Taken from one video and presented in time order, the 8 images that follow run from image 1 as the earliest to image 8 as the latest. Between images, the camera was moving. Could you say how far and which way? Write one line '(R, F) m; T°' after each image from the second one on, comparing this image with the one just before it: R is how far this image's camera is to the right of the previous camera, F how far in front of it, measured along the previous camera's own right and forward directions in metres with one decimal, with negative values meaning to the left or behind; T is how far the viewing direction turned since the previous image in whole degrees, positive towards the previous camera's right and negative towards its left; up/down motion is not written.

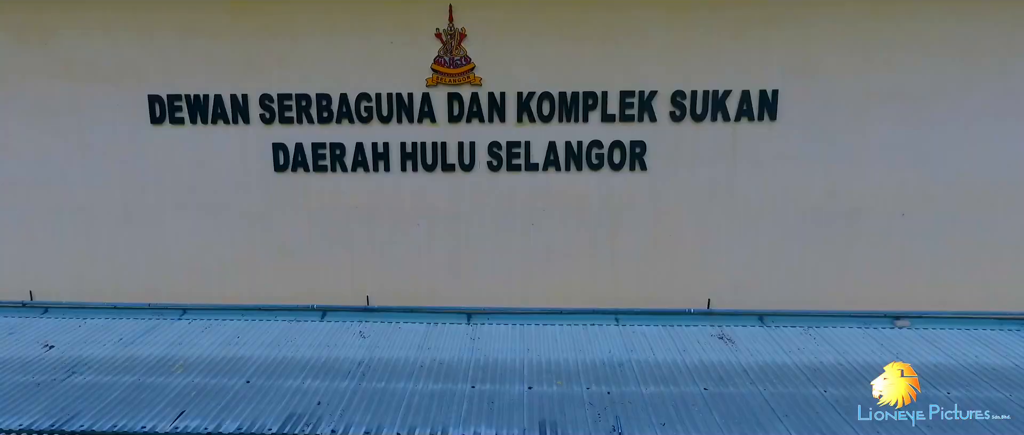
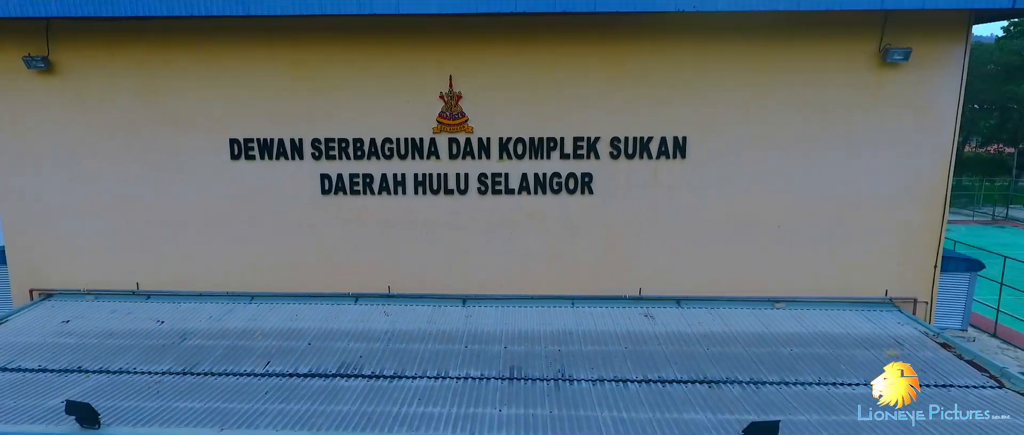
(+0.1, -1.4) m; 0°
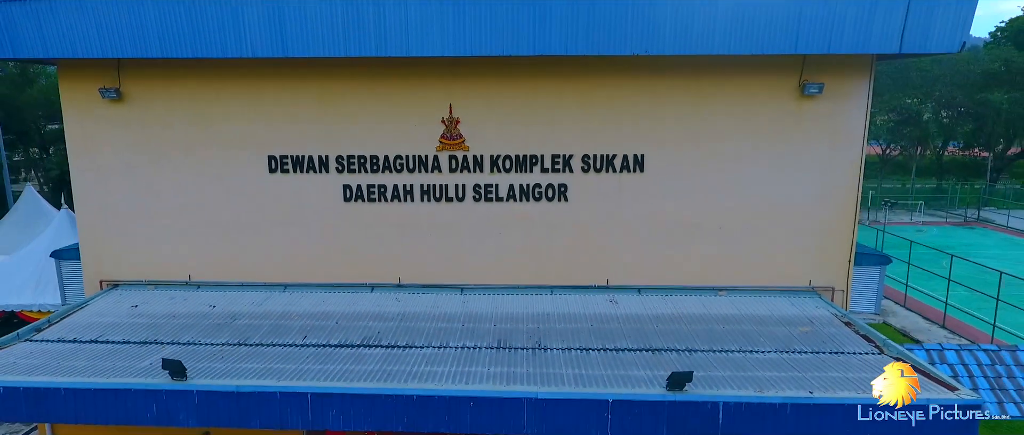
(+0.1, -1.1) m; 0°
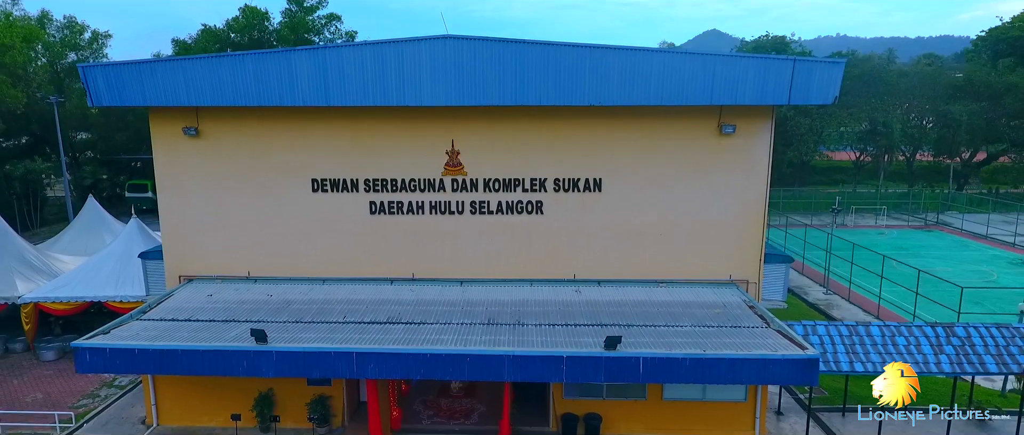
(+0.2, -1.8) m; 0°
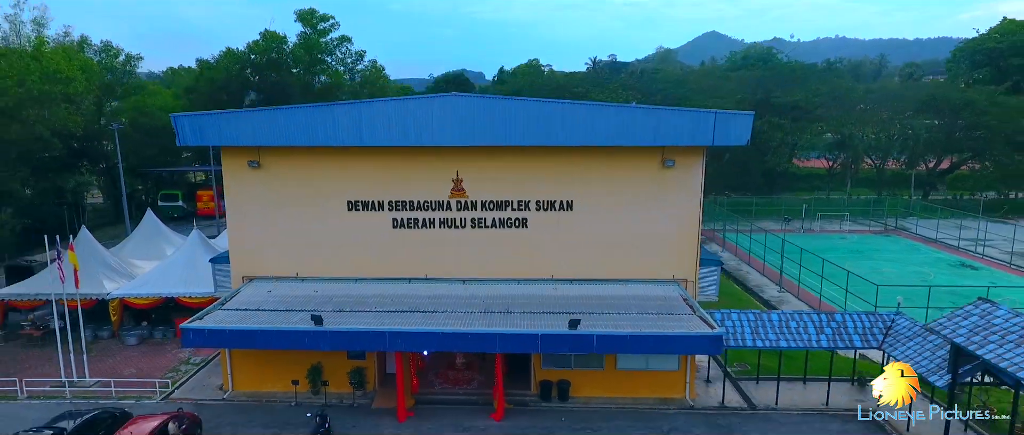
(+0.1, -2.2) m; 0°
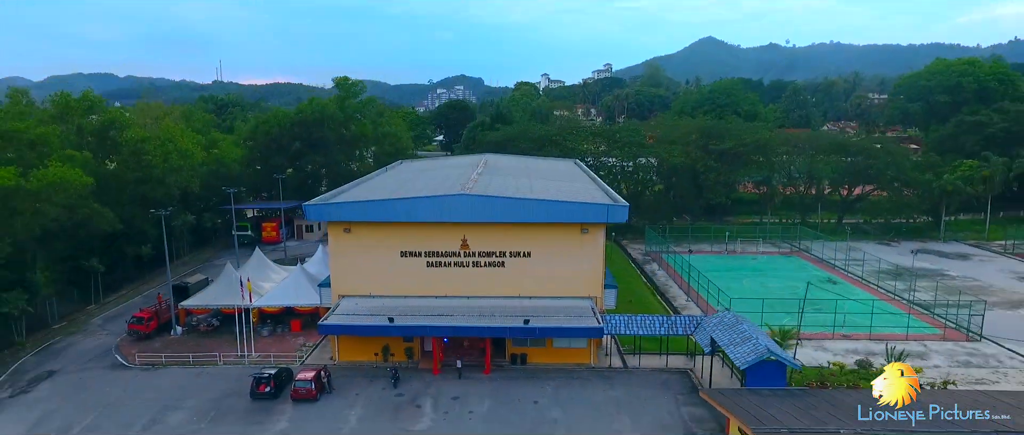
(+0.5, -7.4) m; 0°
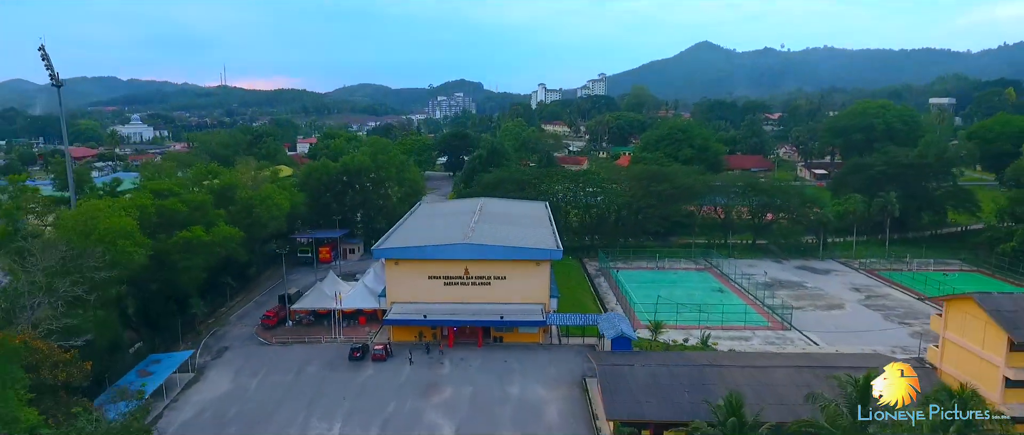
(+0.8, -11.9) m; 0°
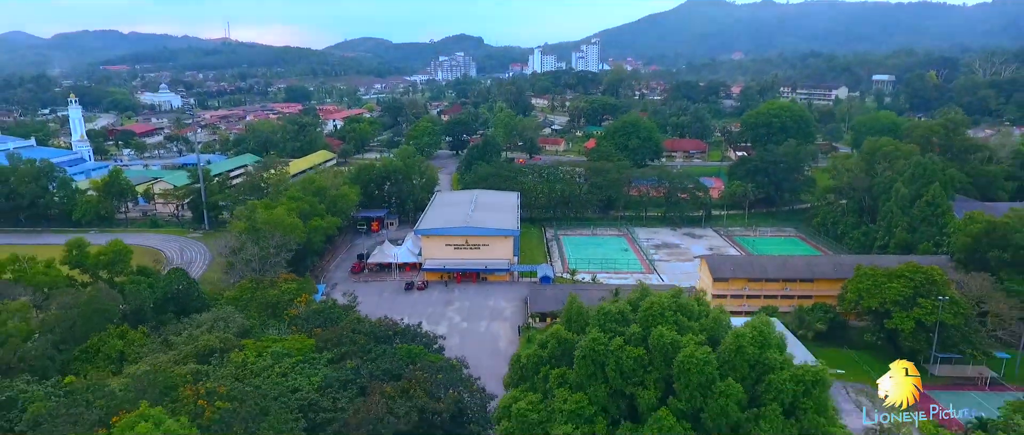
(+1.9, -22.7) m; 0°
